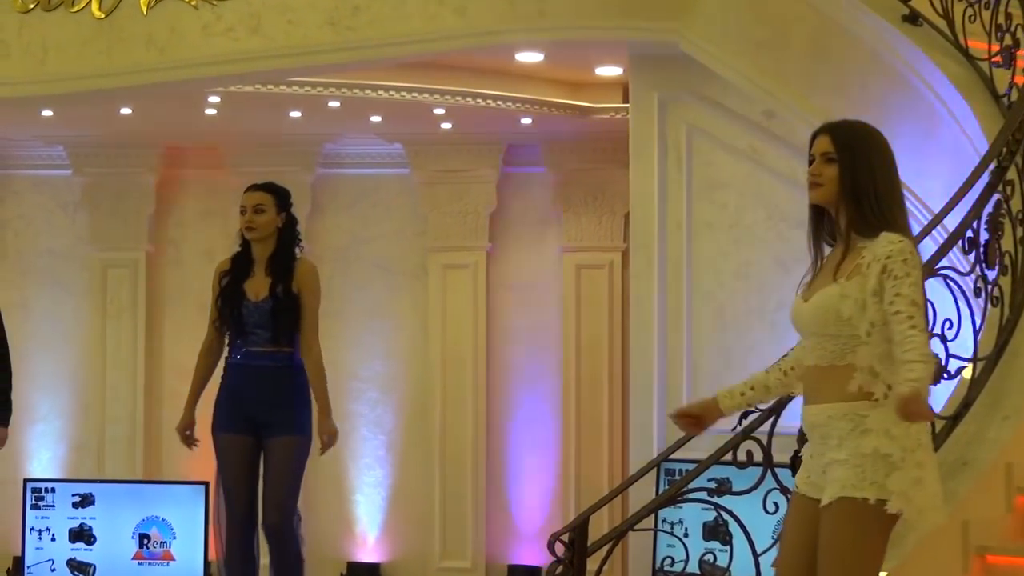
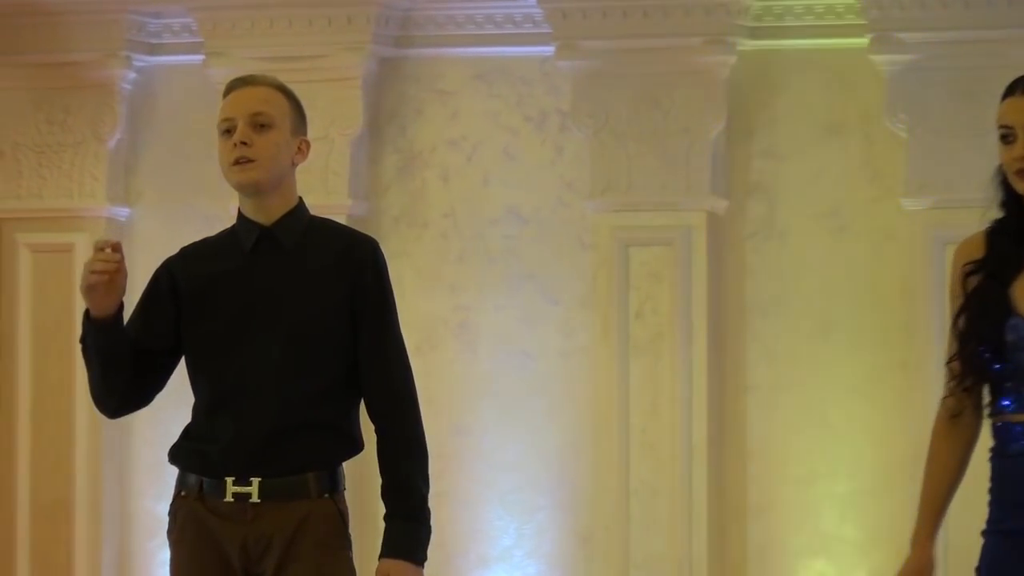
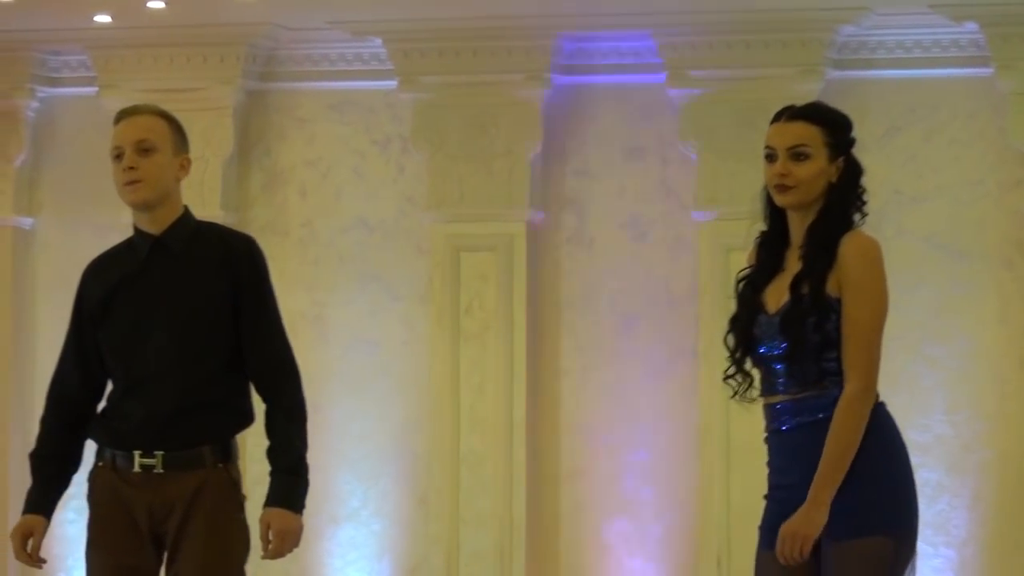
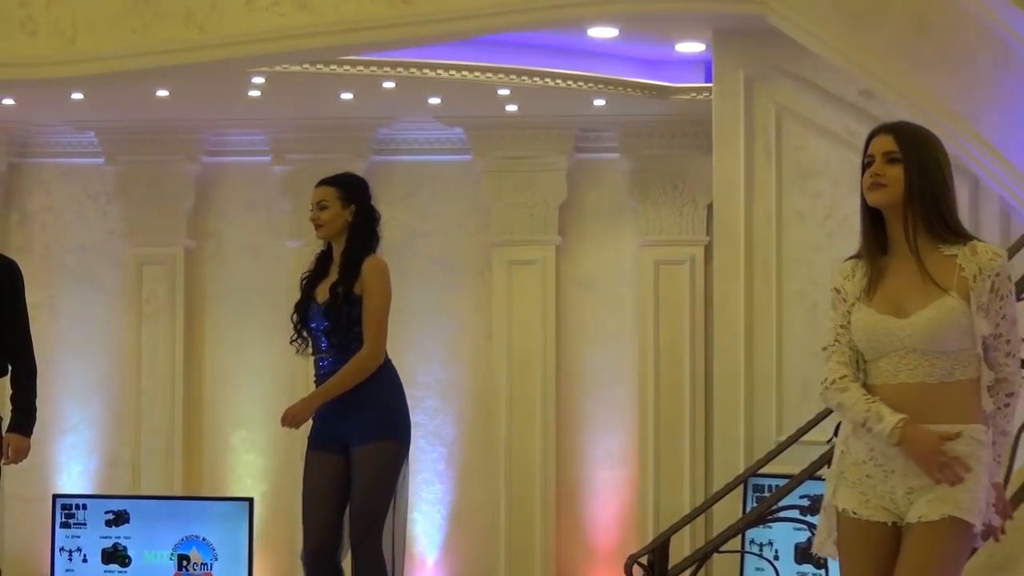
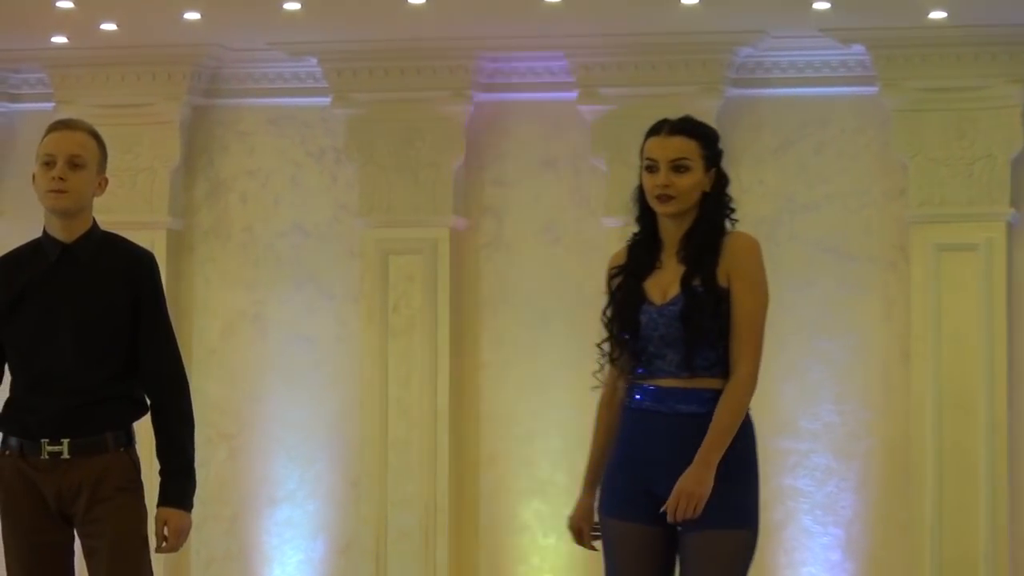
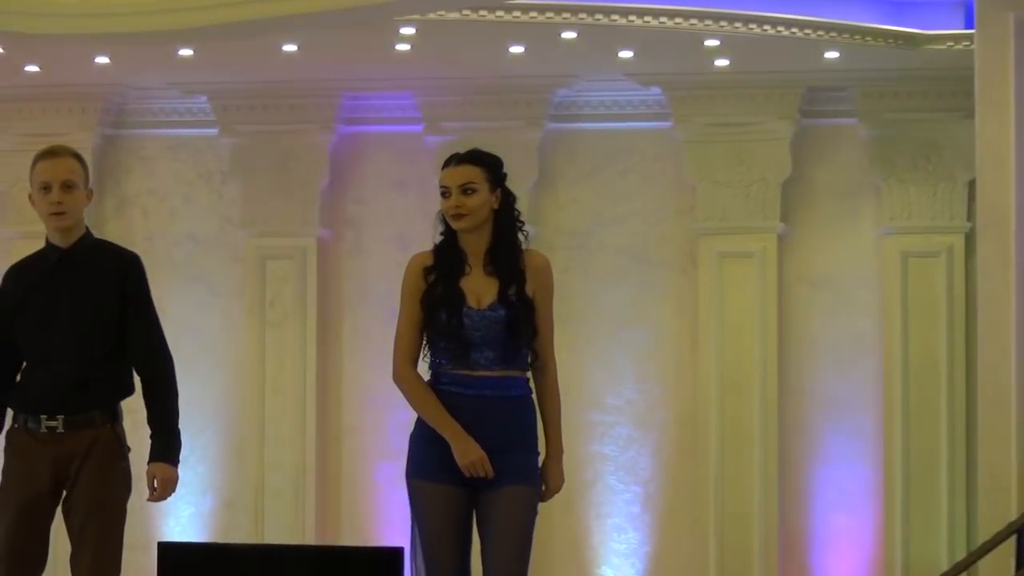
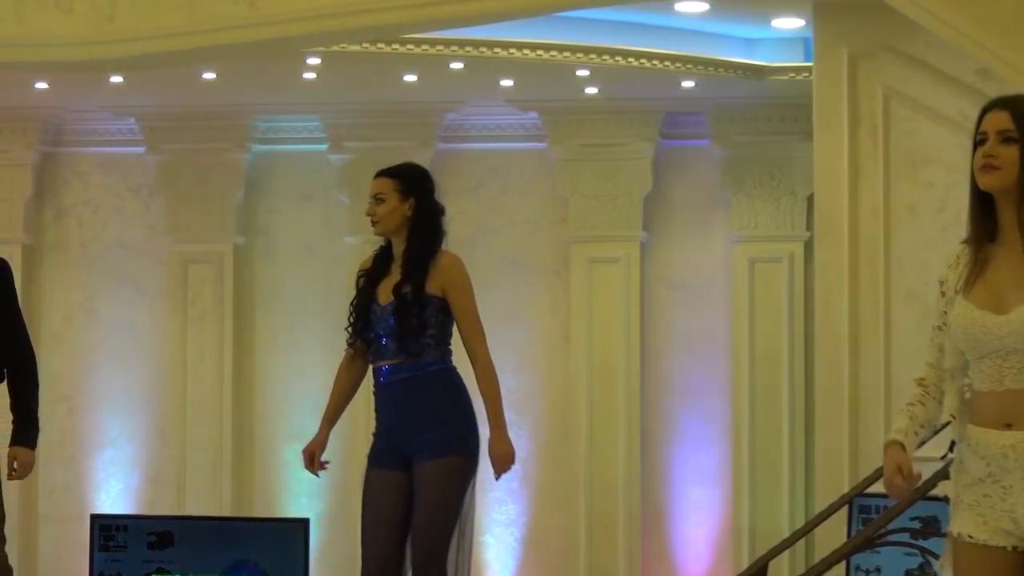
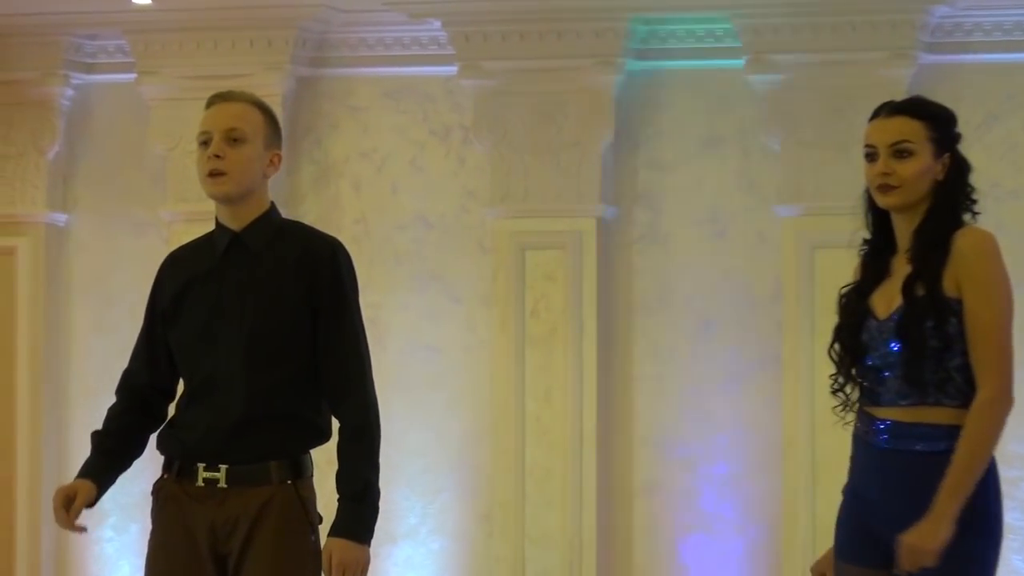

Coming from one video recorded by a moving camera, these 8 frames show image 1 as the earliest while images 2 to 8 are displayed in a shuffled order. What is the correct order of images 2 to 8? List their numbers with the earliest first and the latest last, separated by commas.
4, 7, 6, 5, 3, 8, 2
